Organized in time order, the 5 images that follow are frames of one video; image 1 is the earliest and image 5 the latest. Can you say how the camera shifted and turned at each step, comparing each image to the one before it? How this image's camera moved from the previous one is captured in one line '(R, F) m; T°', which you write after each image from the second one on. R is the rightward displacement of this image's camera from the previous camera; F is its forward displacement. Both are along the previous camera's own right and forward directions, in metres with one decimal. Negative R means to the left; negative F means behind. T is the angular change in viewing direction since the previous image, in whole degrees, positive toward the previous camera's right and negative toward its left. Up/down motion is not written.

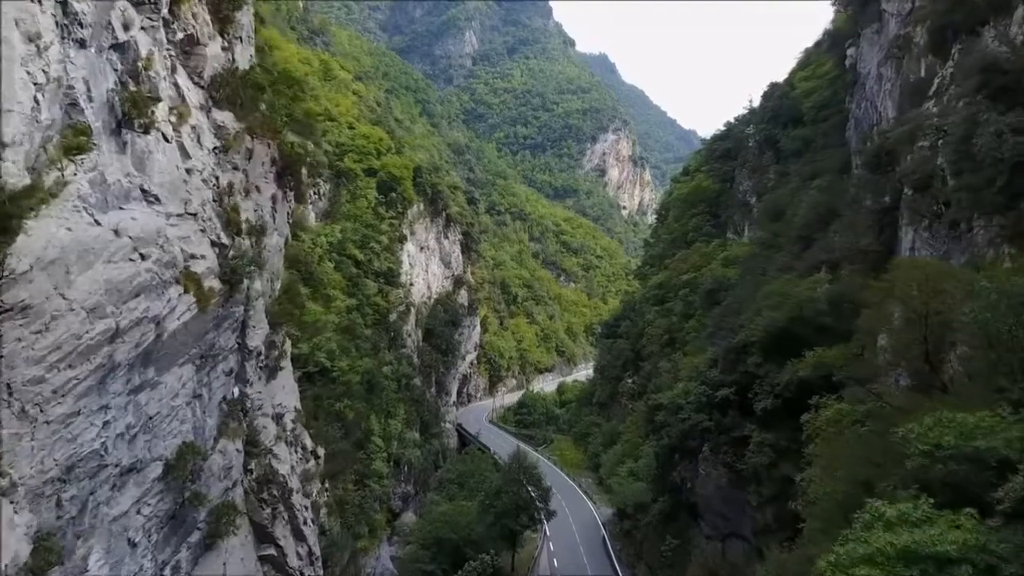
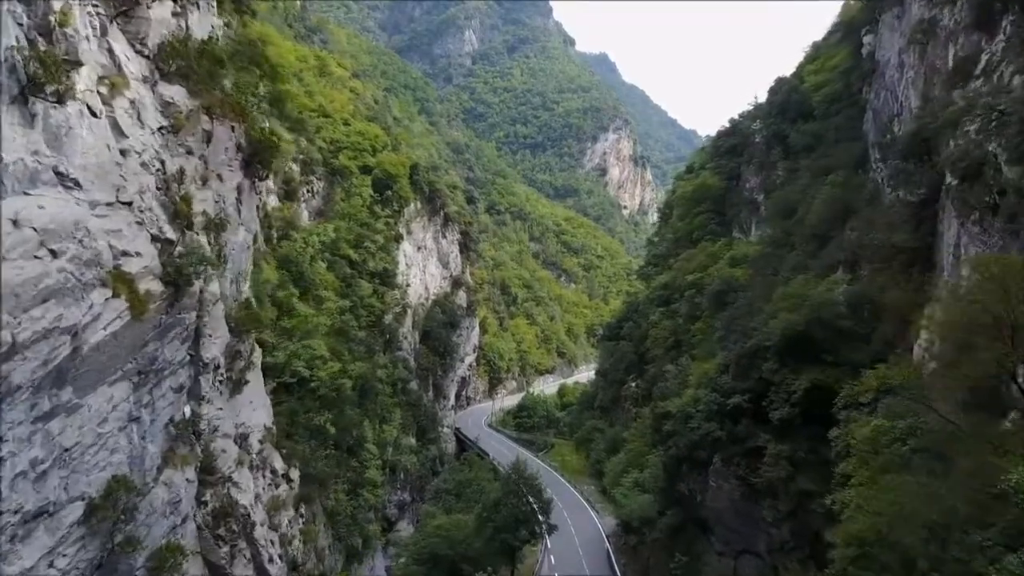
(0.0, +1.1) m; 0°
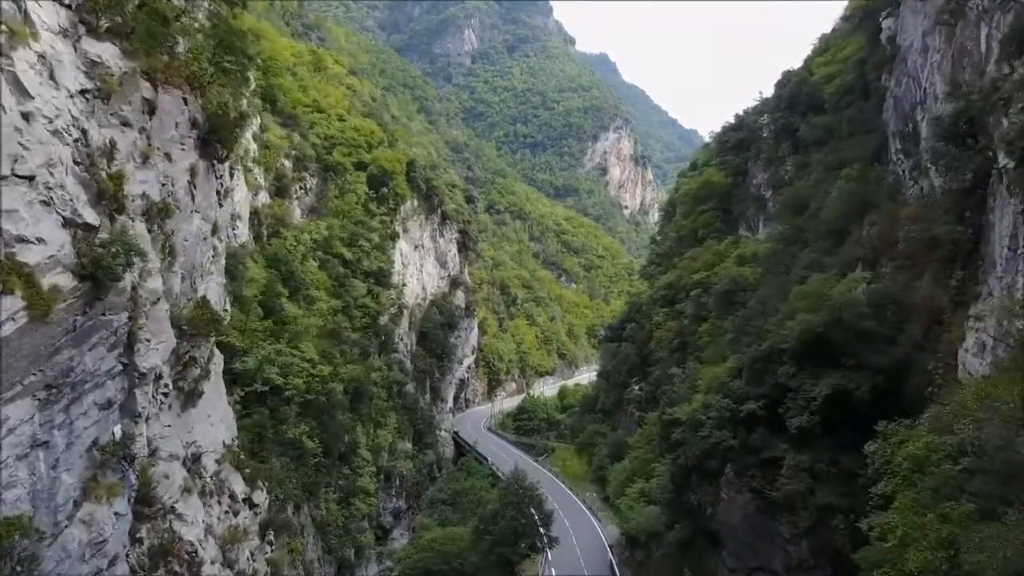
(0.0, +1.1) m; 0°
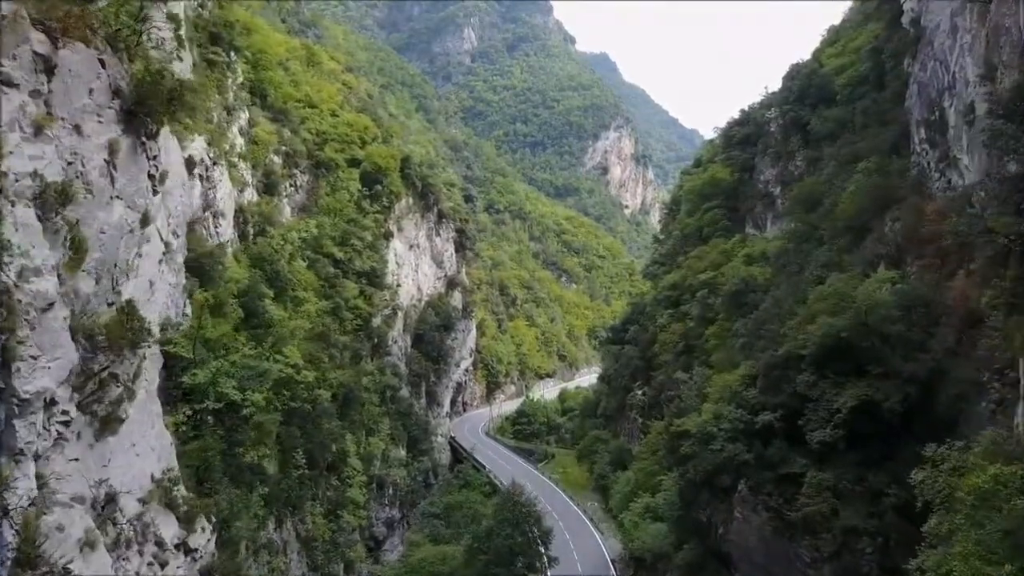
(+0.1, +1.3) m; 0°
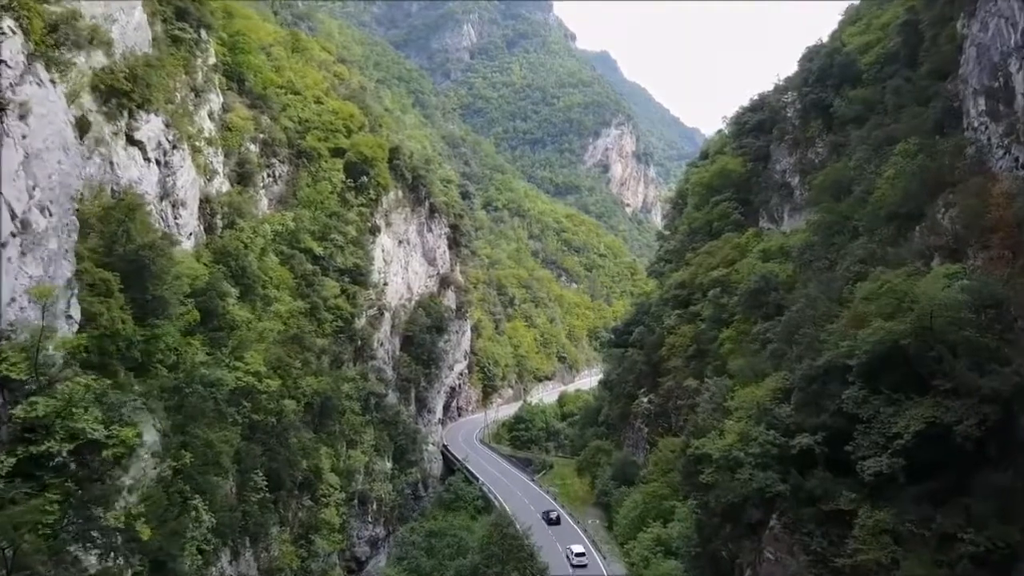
(+0.2, +2.5) m; 0°
